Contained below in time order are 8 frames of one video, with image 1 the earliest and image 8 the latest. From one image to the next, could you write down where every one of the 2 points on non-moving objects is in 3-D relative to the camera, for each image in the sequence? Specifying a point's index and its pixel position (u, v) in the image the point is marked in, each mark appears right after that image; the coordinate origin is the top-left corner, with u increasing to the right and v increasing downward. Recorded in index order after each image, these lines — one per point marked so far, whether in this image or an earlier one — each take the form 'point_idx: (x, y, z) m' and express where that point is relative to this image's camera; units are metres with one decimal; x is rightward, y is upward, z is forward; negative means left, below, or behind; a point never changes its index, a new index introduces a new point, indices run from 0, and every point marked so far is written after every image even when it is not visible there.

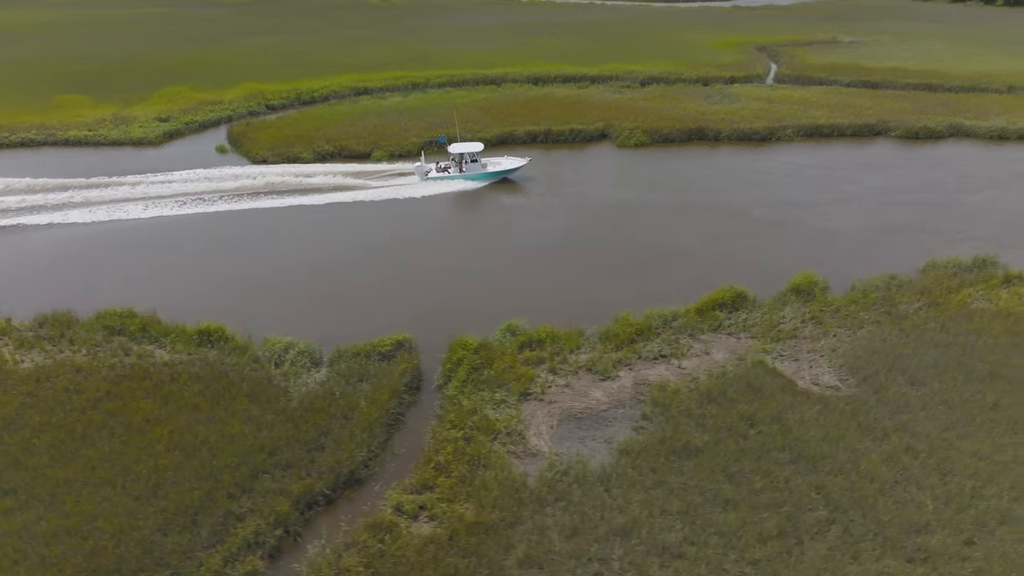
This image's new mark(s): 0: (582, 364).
0: (+1.7, -1.9, +18.0) m
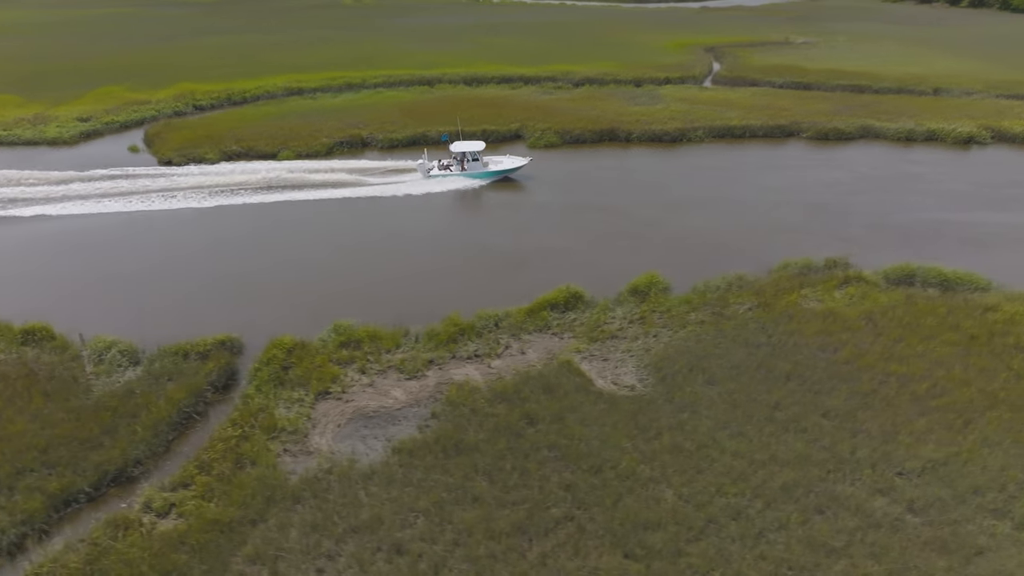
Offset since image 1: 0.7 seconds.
0: (-3.0, -1.9, +18.3) m
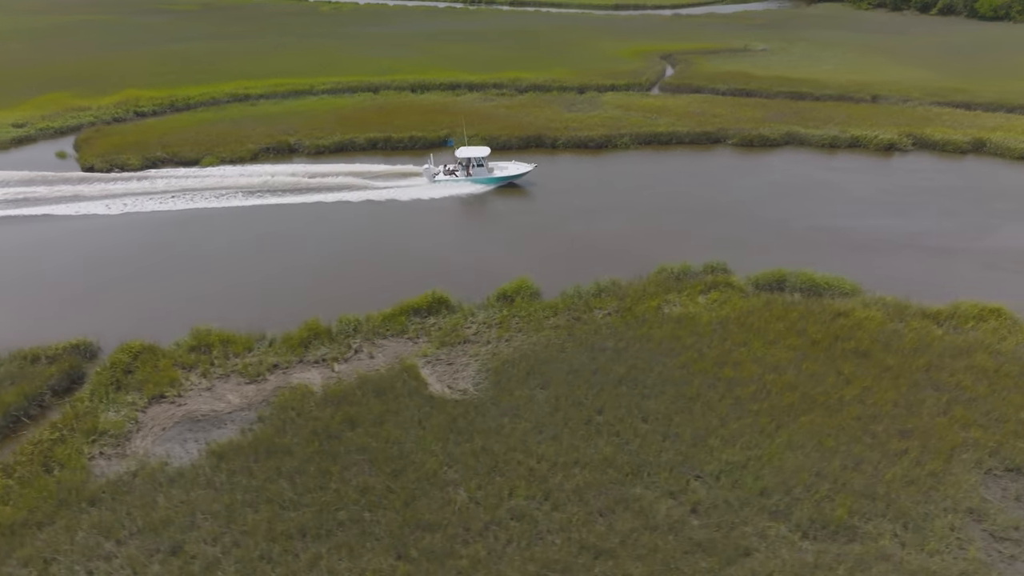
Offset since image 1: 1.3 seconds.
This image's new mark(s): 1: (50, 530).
0: (-6.9, -2.0, +18.4) m
1: (-8.4, -4.4, +13.3) m
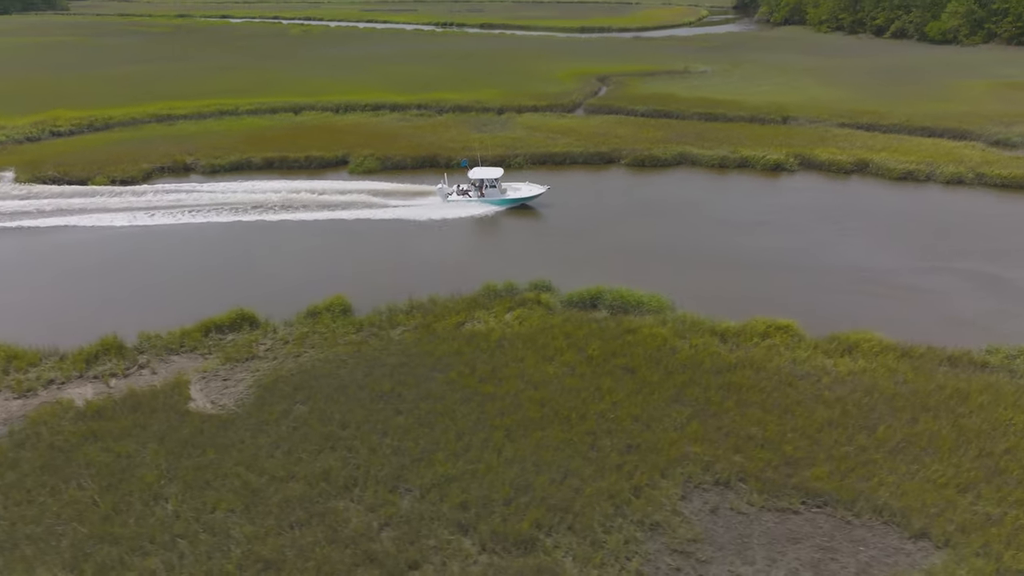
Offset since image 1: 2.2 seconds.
0: (-12.7, -2.4, +18.6) m
1: (-14.1, -4.6, +13.4) m
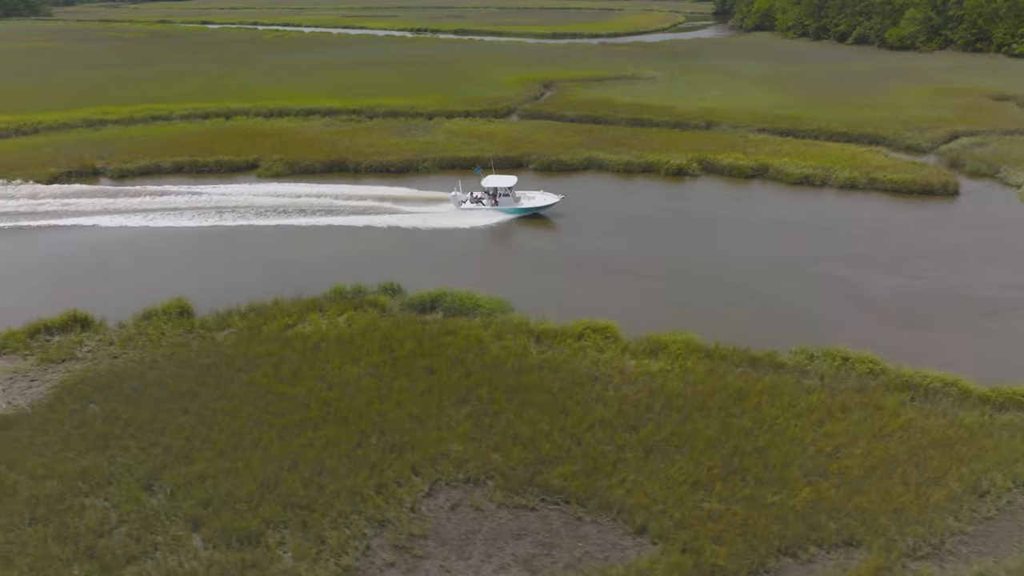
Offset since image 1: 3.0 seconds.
0: (-17.8, -2.5, +18.7) m
1: (-19.2, -4.6, +13.5) m
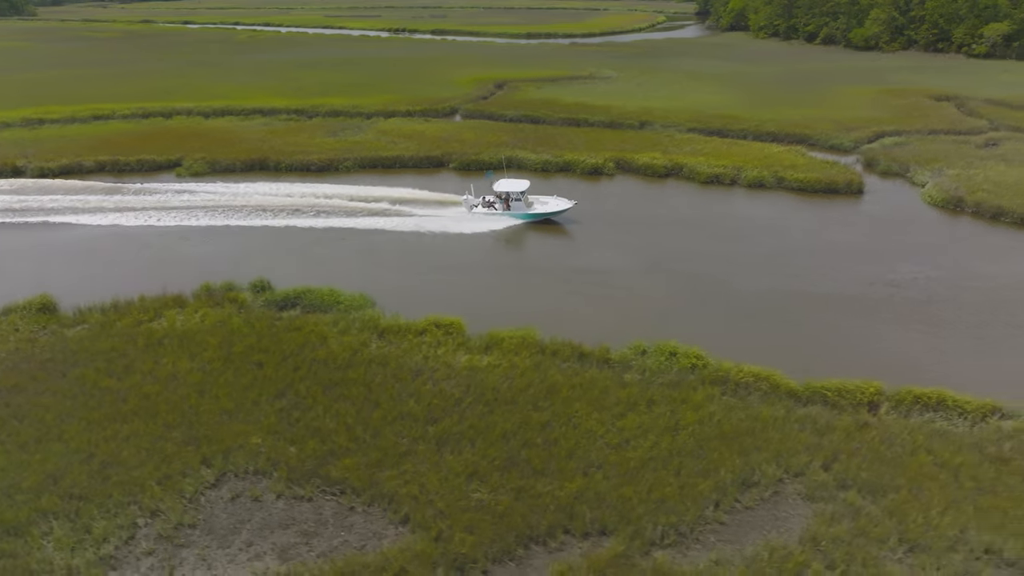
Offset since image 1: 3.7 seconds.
0: (-22.2, -2.4, +19.0) m
1: (-23.6, -4.5, +13.8) m
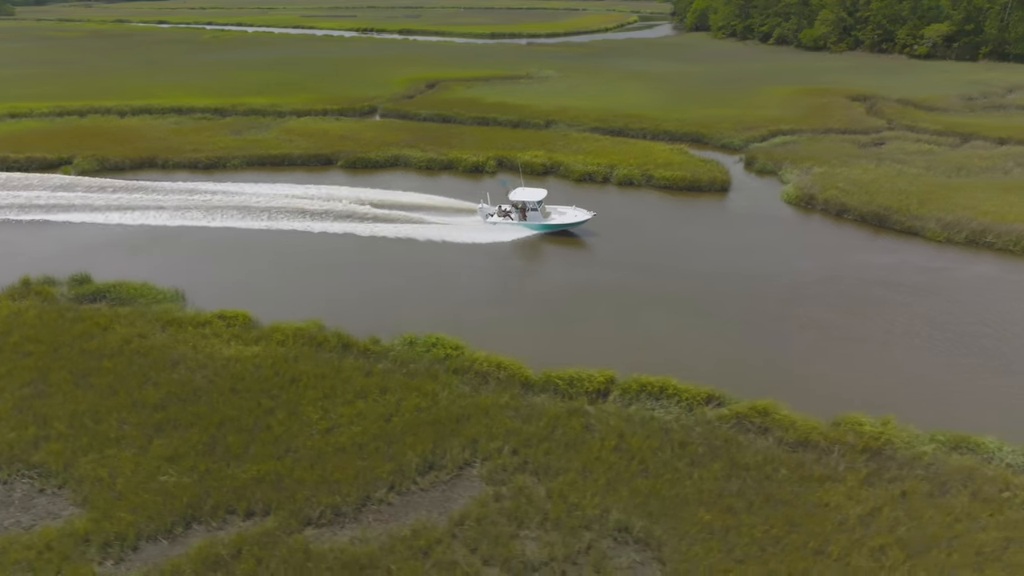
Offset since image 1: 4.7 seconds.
0: (-28.7, -2.1, +19.4) m
1: (-30.0, -4.3, +14.2) m
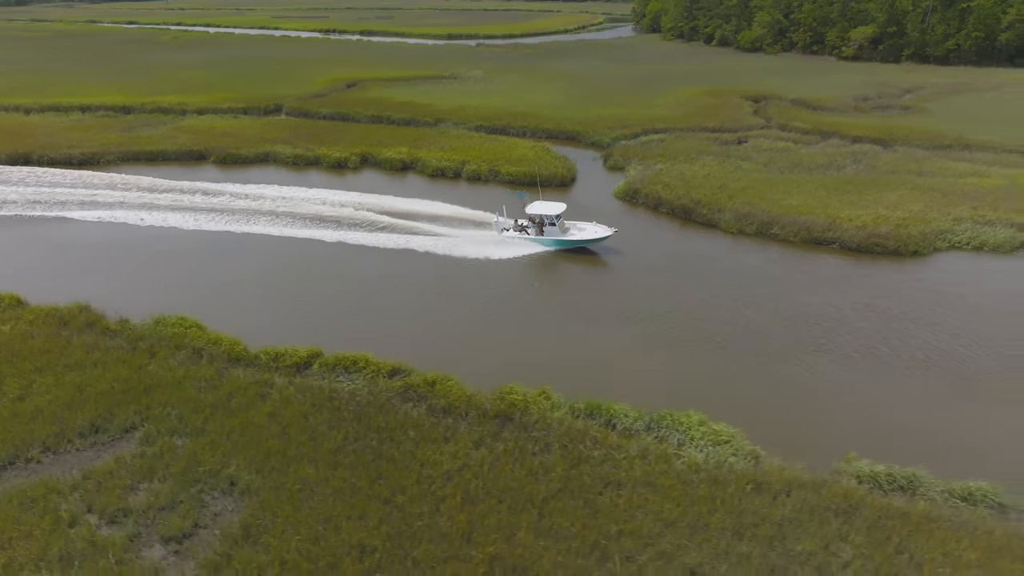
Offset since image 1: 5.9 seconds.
0: (-36.5, -1.6, +20.5) m
1: (-37.8, -3.8, +15.2) m
